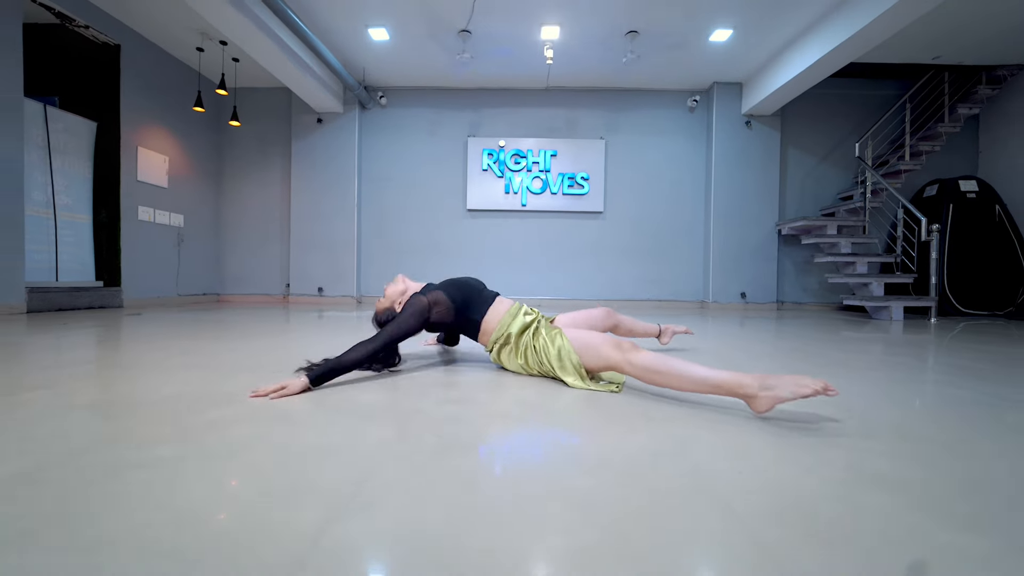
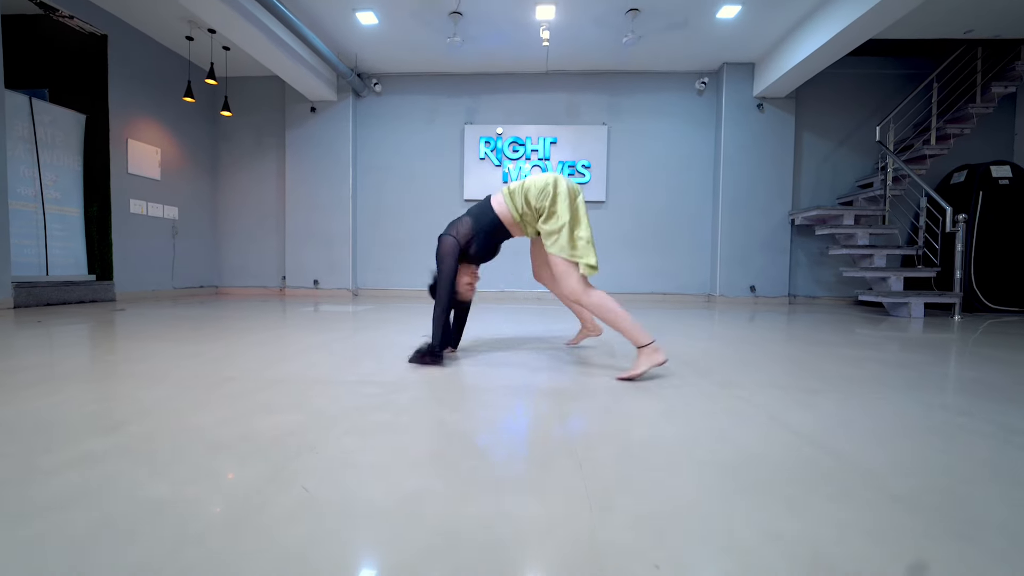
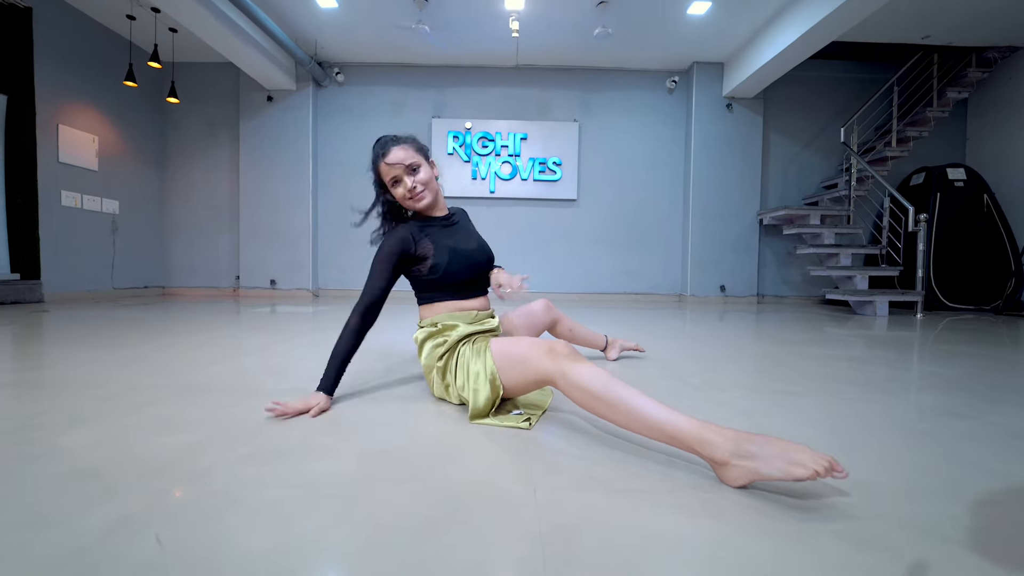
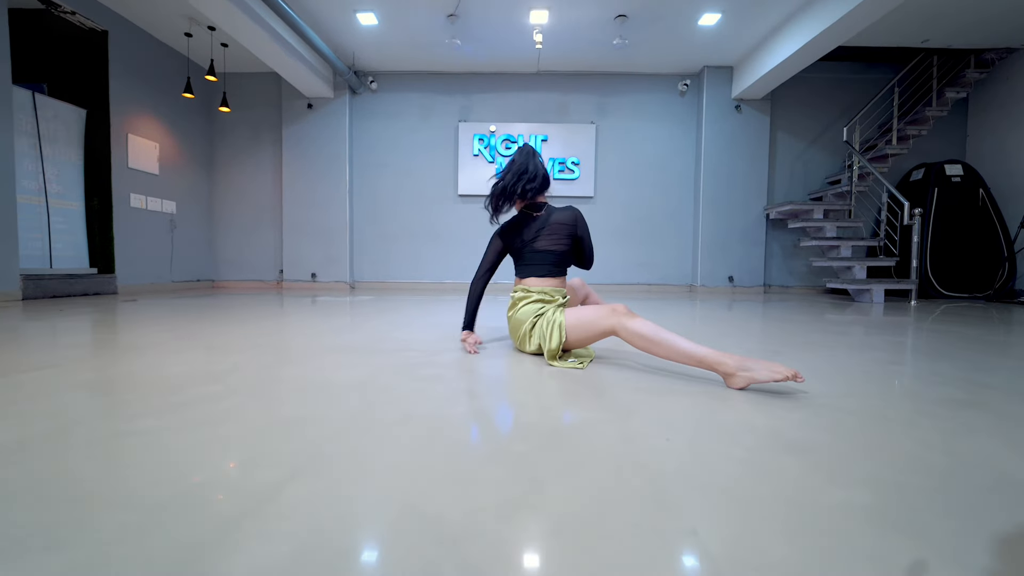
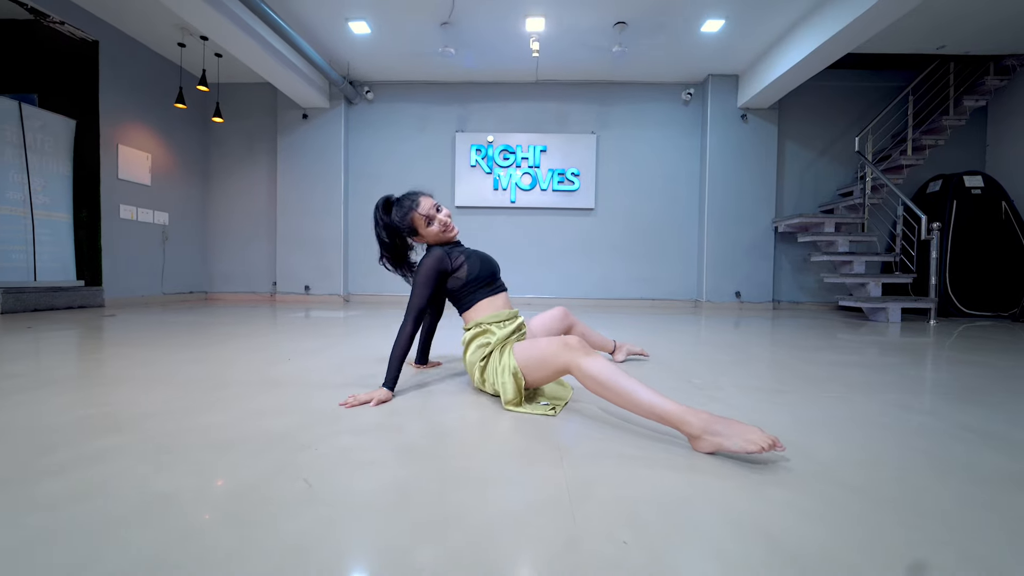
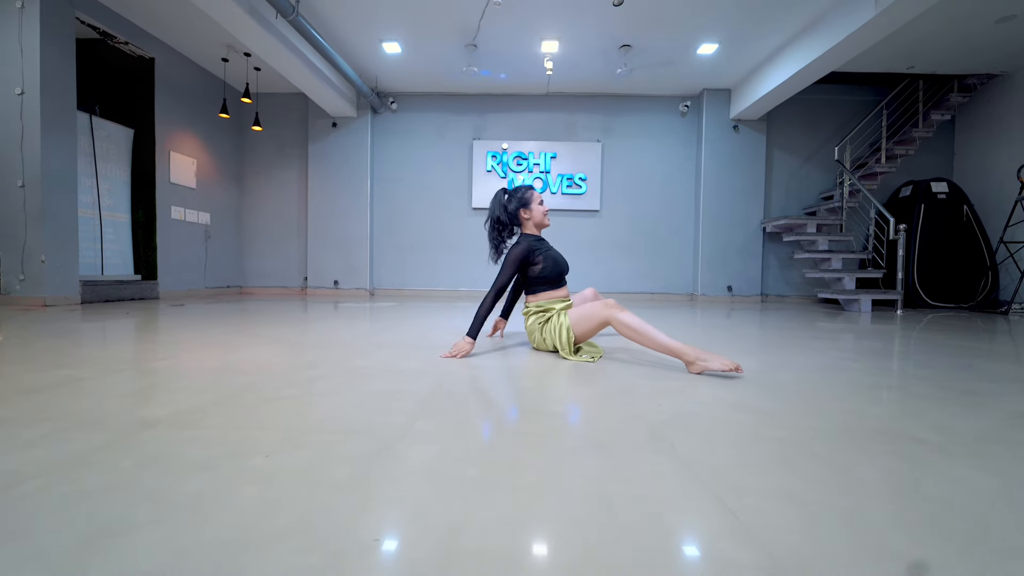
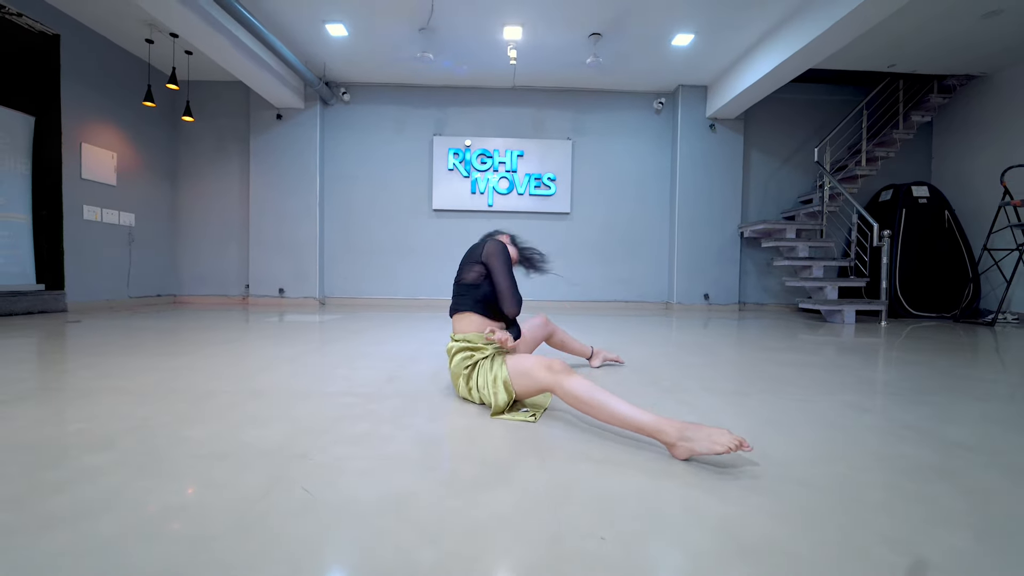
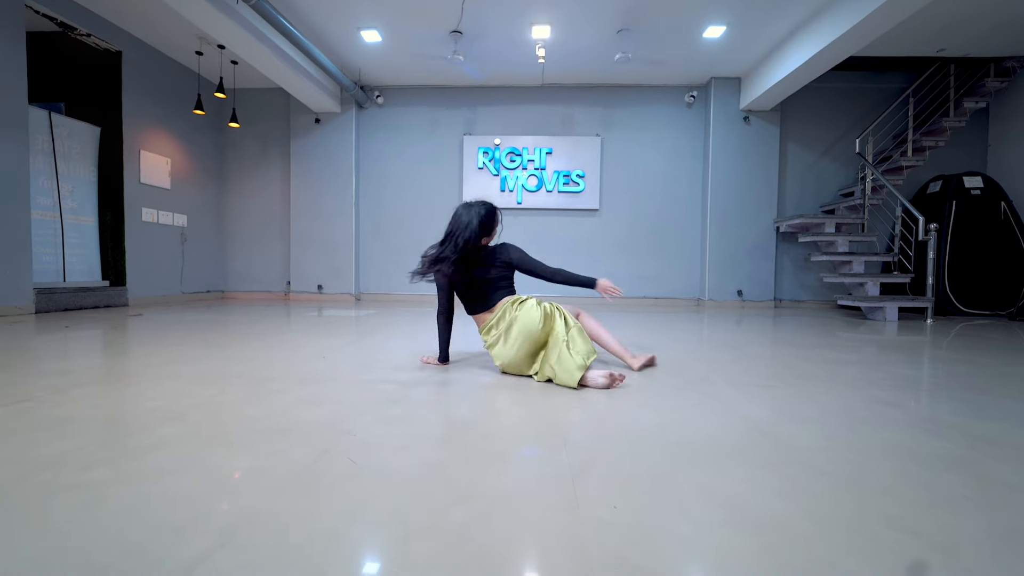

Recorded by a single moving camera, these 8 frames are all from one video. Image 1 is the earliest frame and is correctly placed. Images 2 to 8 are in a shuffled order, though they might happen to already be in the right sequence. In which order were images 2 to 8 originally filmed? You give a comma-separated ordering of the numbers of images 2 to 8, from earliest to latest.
6, 4, 7, 3, 5, 8, 2
